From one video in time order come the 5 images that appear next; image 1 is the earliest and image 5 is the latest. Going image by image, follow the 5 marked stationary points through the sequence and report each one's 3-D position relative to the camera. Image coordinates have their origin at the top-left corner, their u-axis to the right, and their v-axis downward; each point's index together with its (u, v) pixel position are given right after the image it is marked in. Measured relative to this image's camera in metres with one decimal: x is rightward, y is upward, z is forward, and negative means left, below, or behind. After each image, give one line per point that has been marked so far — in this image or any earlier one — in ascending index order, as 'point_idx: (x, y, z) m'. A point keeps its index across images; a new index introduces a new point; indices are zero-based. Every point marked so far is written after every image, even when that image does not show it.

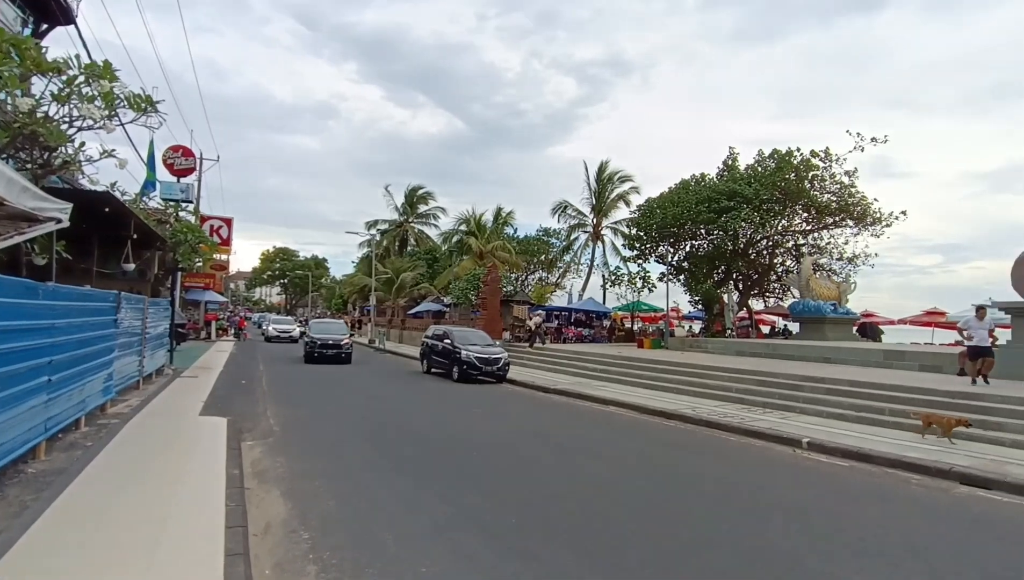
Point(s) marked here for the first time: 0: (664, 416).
0: (+3.4, -2.8, +13.5) m
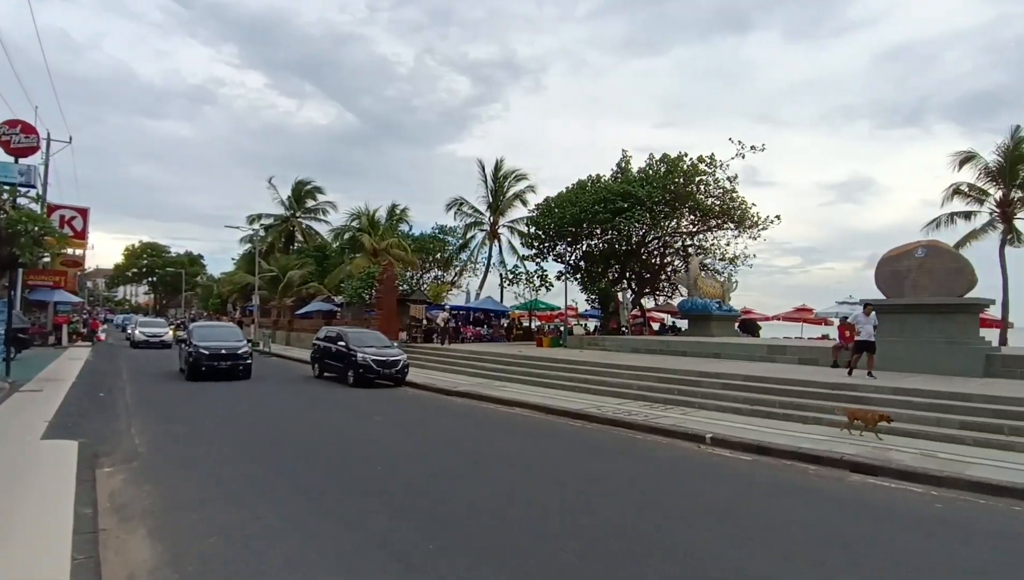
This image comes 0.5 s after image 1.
0: (+1.3, -2.8, +13.4) m
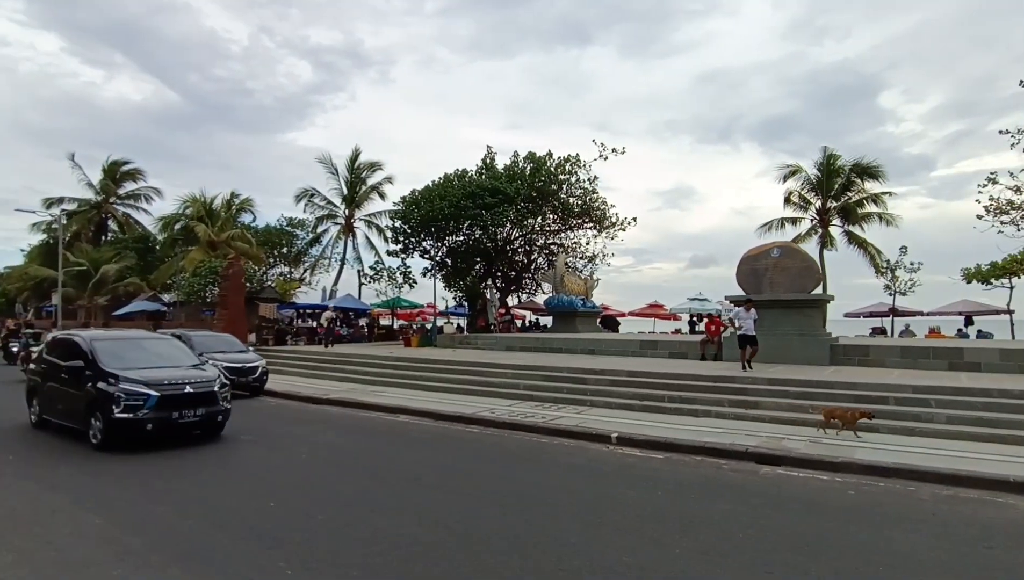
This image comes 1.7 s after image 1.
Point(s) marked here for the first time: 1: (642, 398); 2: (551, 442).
0: (-1.1, -2.7, +12.5) m
1: (+2.8, -2.3, +13.0) m
2: (+0.7, -2.7, +10.8) m
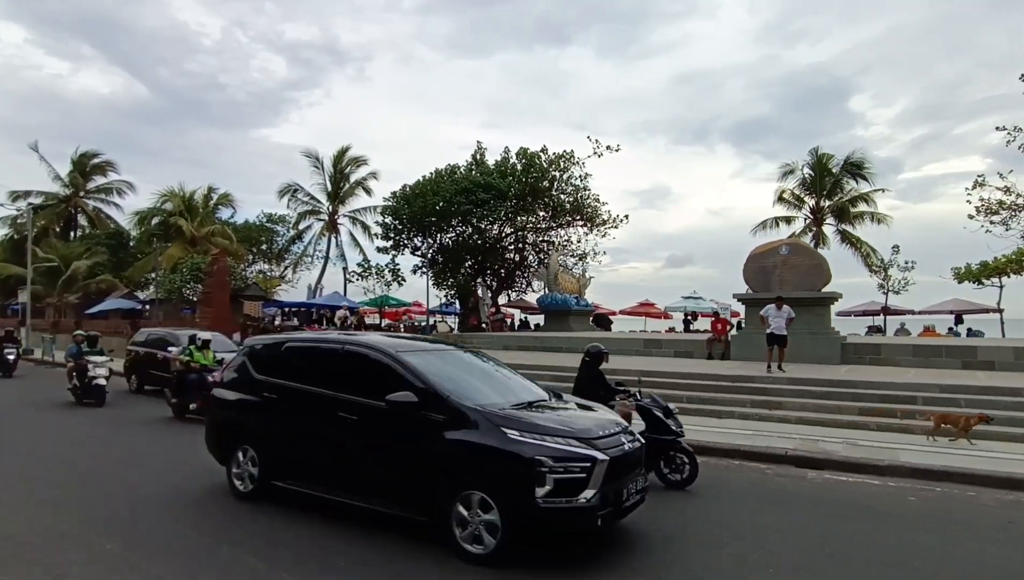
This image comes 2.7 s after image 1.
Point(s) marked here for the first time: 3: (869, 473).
0: (-0.8, -2.6, +11.9) m
1: (+3.1, -2.3, +12.6) m
2: (+1.1, -2.6, +10.3) m
3: (+4.9, -2.5, +8.3) m
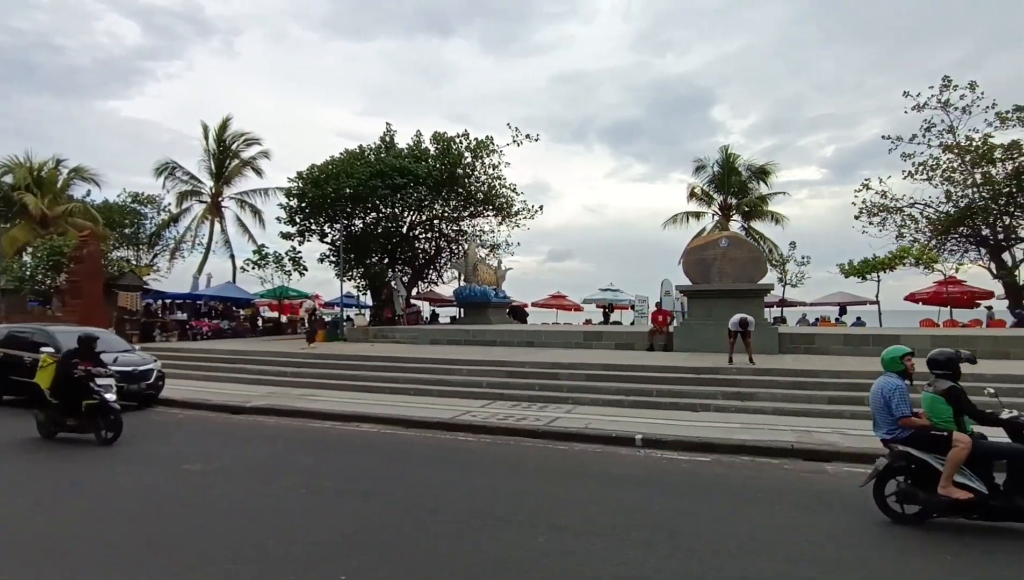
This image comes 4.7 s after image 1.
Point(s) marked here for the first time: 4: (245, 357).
0: (-1.3, -2.4, +10.7) m
1: (+2.4, -2.1, +12.2) m
2: (+0.8, -2.5, +9.5) m
3: (+5.0, -2.4, +8.3) m
4: (-7.7, -2.0, +17.4) m
